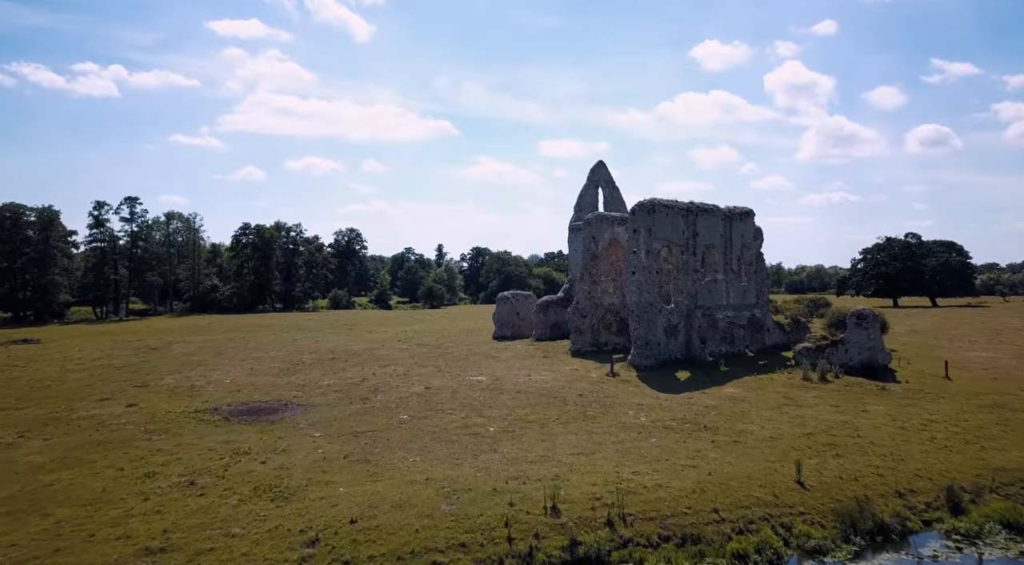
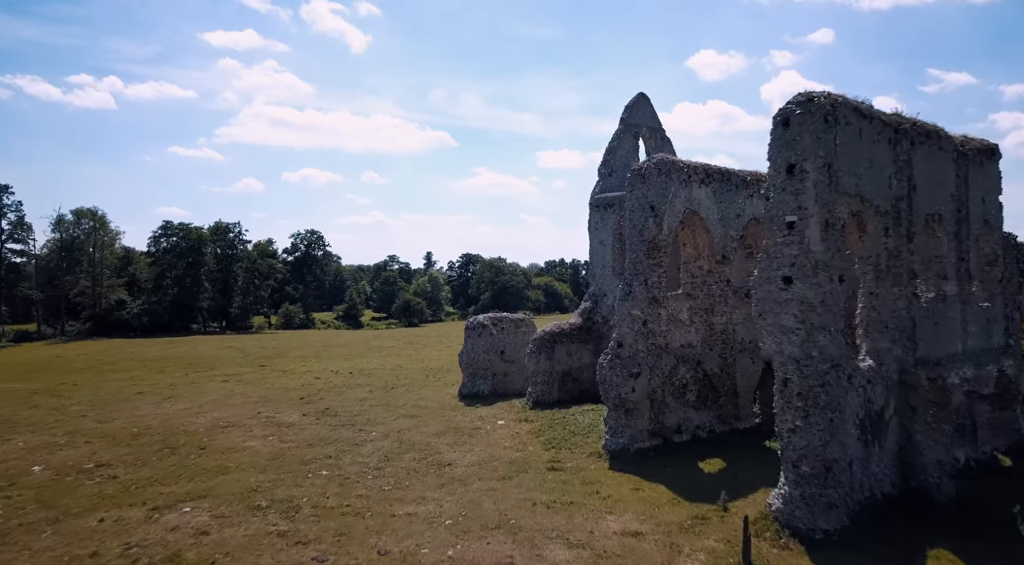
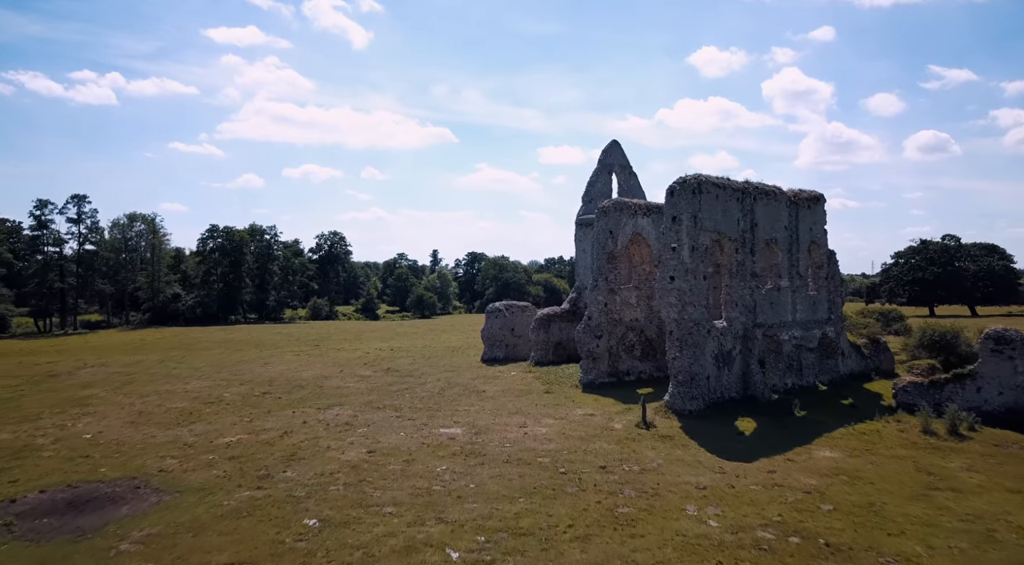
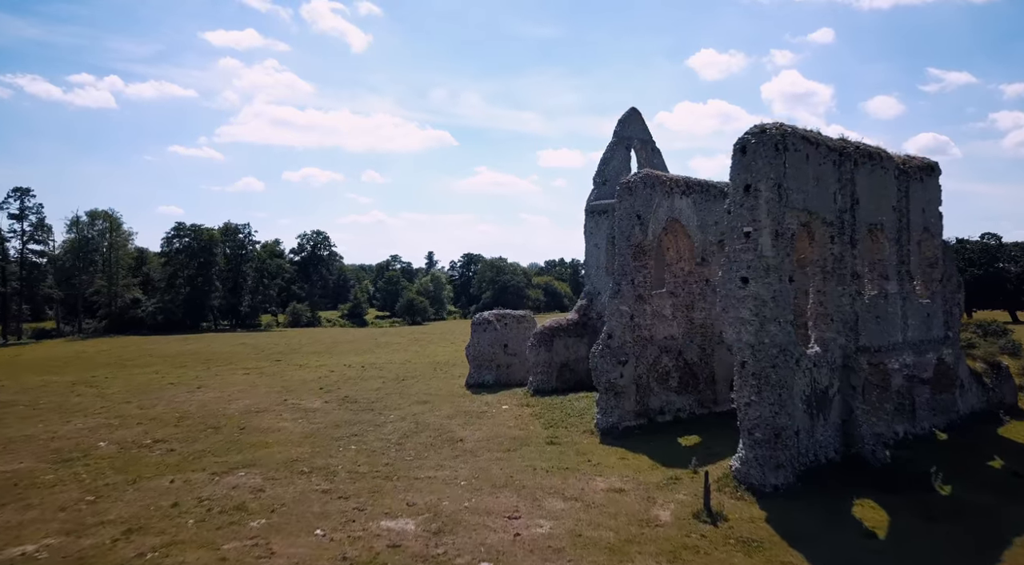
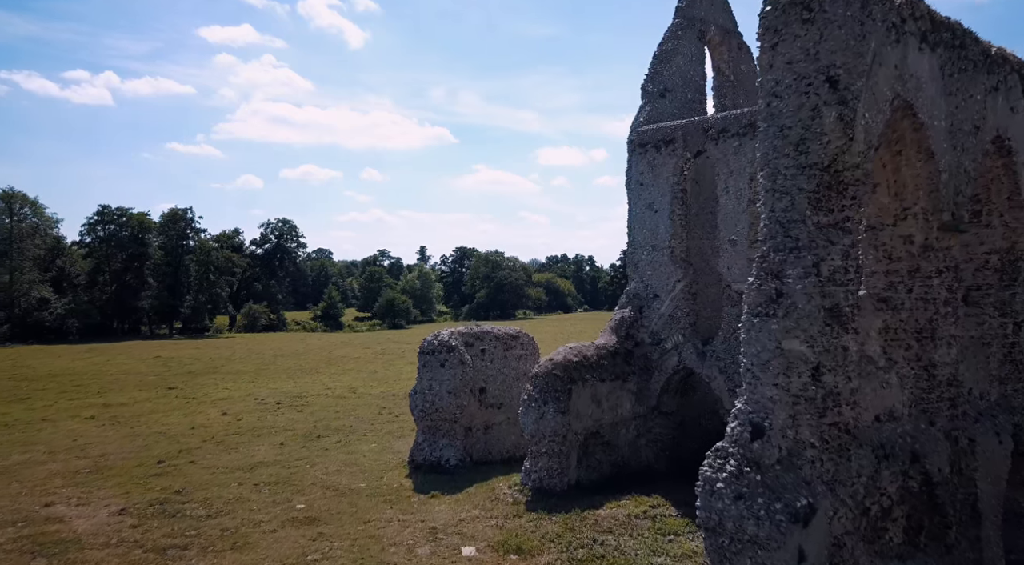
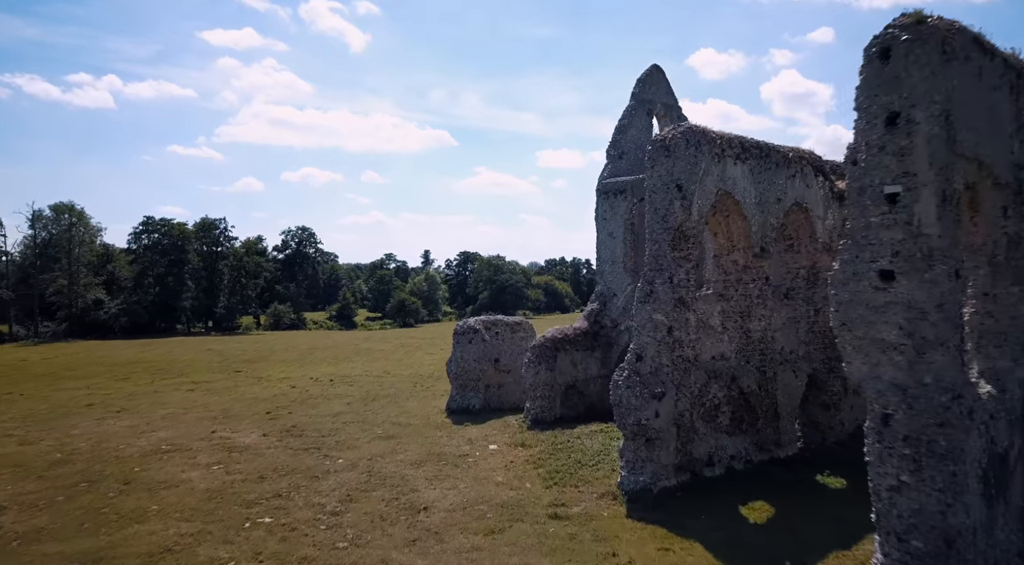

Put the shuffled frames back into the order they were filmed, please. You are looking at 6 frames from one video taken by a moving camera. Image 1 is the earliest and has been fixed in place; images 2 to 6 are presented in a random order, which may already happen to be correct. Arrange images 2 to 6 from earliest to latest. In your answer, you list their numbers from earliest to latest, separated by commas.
3, 4, 2, 6, 5
